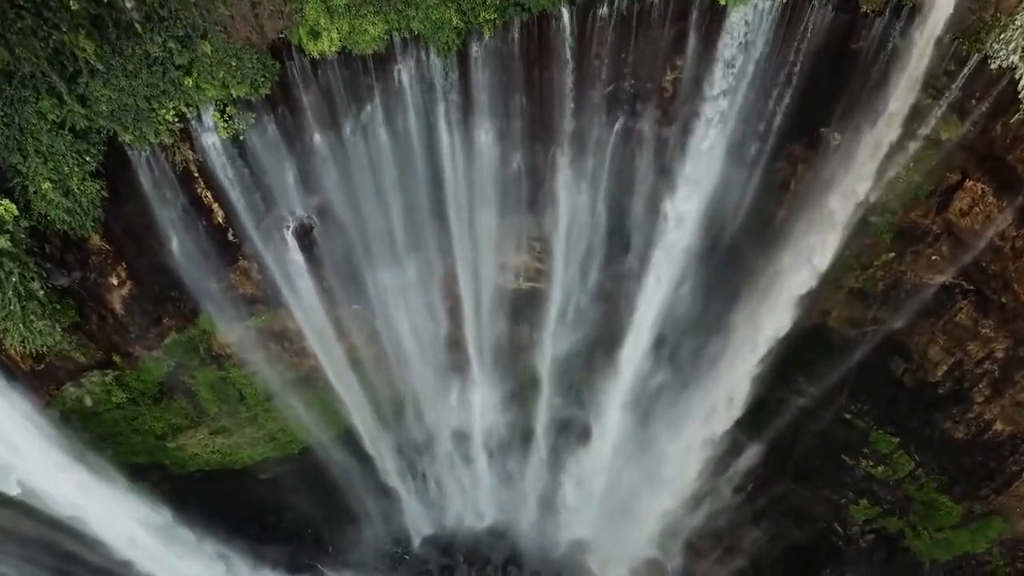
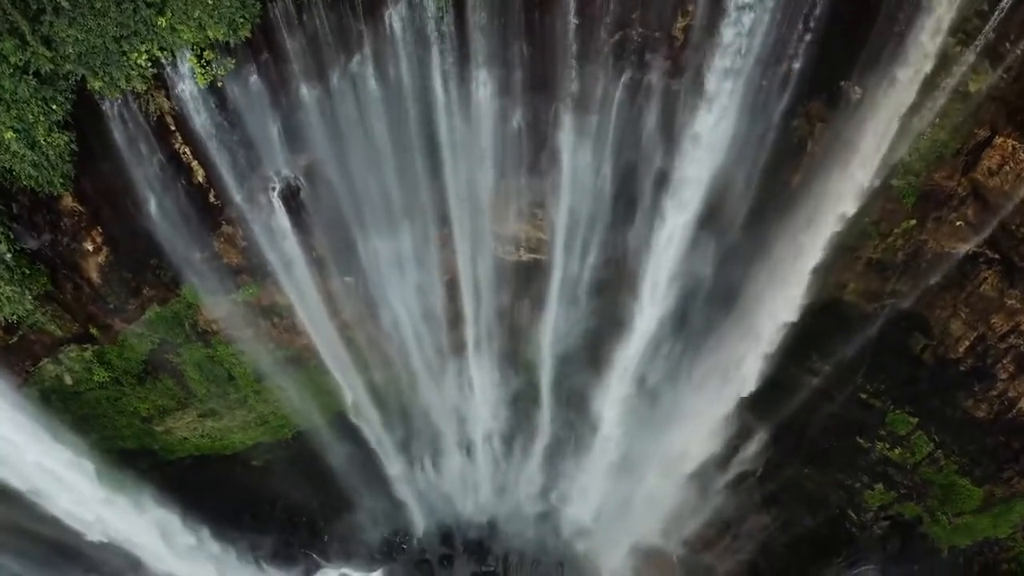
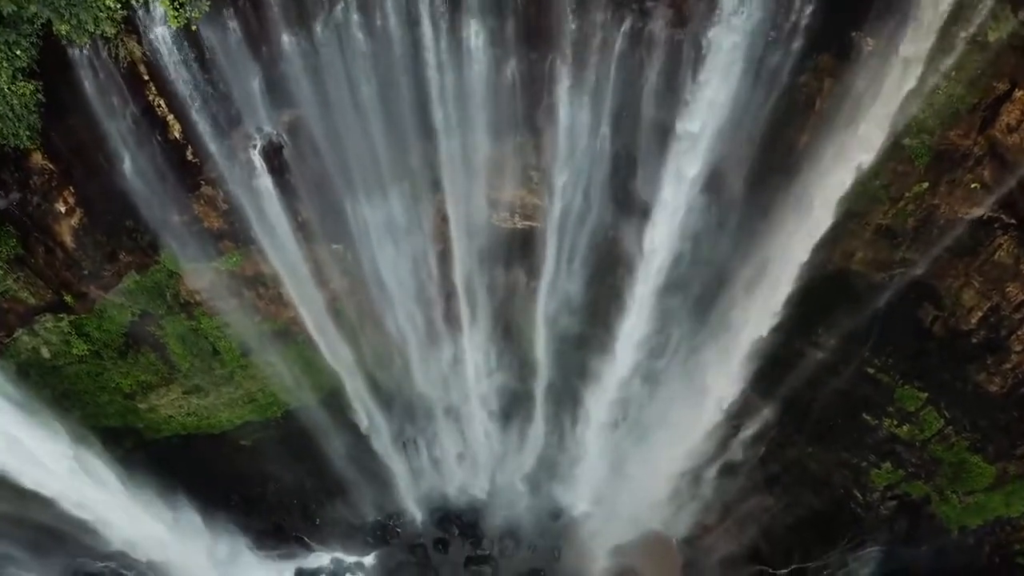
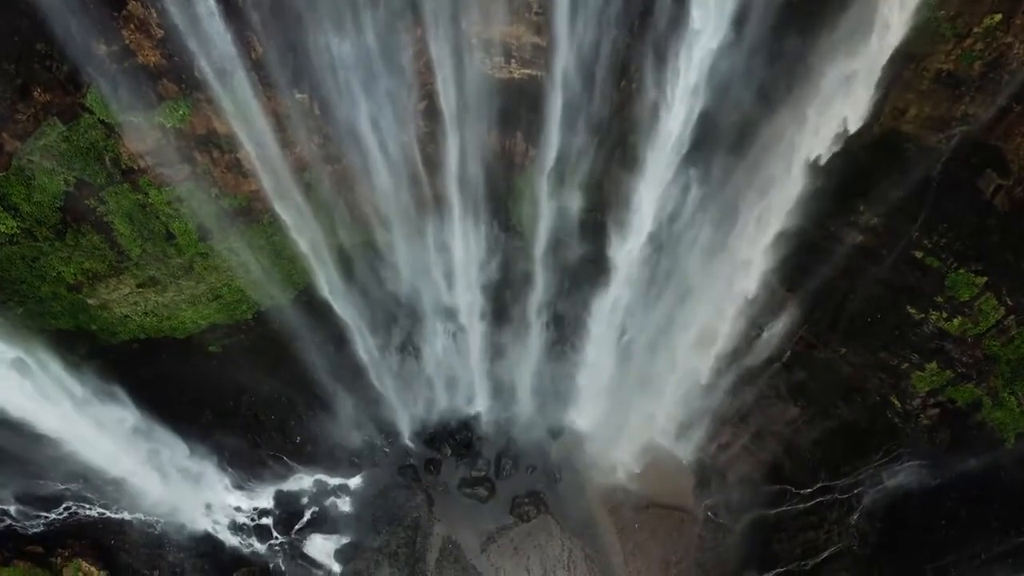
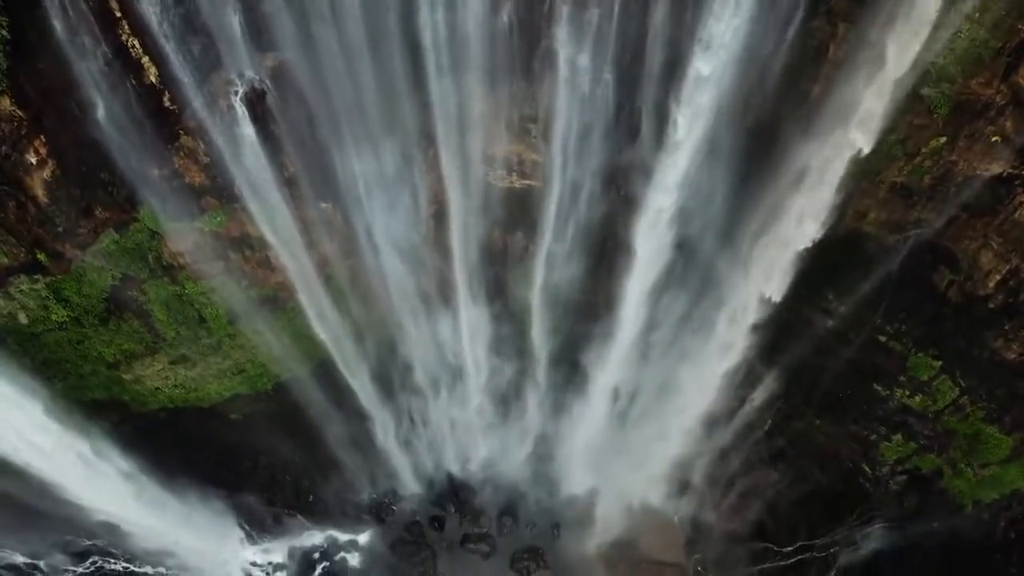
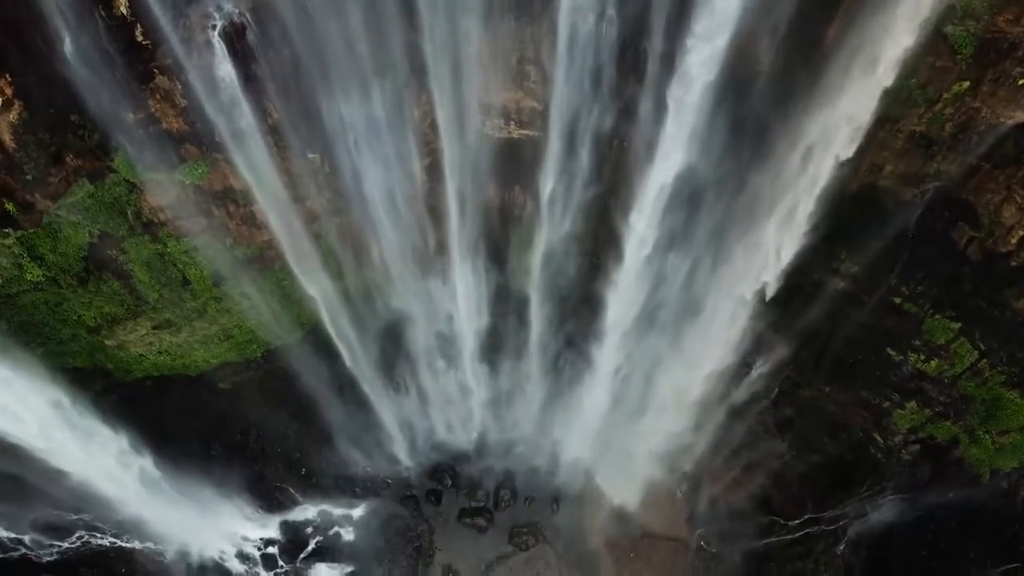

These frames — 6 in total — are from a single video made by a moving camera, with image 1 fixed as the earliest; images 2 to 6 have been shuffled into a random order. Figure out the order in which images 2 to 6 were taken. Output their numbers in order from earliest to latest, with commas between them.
2, 3, 5, 6, 4
